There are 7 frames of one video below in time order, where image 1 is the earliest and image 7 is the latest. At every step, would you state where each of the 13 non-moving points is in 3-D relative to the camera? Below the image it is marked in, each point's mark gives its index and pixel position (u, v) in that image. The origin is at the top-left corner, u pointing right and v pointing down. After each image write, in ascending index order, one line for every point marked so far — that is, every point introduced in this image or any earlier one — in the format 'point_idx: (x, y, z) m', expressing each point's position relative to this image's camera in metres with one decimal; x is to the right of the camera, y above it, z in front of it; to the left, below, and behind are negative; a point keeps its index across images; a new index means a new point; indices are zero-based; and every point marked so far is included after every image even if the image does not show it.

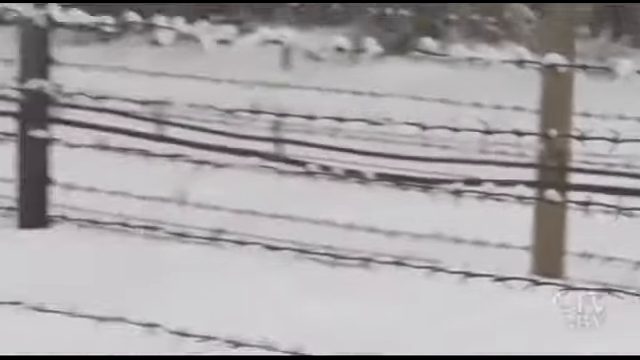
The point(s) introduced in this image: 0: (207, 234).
0: (-0.3, -0.1, +3.2) m
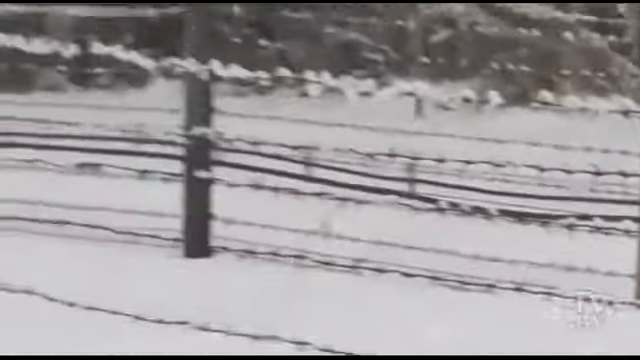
0: (+0.1, -0.2, +3.7) m
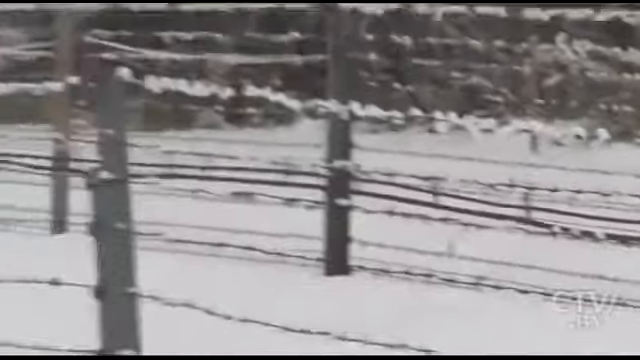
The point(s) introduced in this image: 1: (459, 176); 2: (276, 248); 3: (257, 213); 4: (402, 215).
0: (+0.4, -0.3, +4.2) m
1: (+0.4, 0.0, +4.5) m
2: (-0.1, -0.2, +4.6) m
3: (-0.2, -0.1, +4.9) m
4: (+0.2, -0.1, +4.4) m
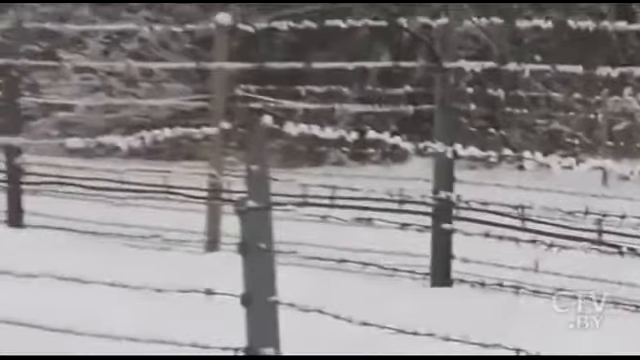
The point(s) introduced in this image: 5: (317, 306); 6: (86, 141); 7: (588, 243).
0: (+0.8, -0.4, +5.1) m
1: (+0.8, -0.1, +5.4) m
2: (+0.3, -0.3, +5.5) m
3: (+0.2, -0.2, +5.8) m
4: (+0.6, -0.2, +5.3) m
5: (0.0, -0.4, +4.9) m
6: (-0.9, +0.1, +5.6) m
7: (+0.9, -0.2, +5.2) m
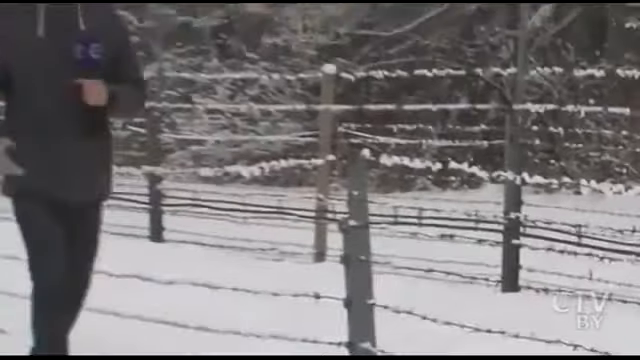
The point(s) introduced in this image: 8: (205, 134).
0: (+1.2, -0.5, +6.1) m
1: (+1.2, -0.2, +6.5) m
2: (+0.7, -0.4, +6.6) m
3: (+0.6, -0.3, +6.9) m
4: (+1.0, -0.3, +6.3) m
5: (+0.3, -0.5, +6.0) m
6: (-0.5, 0.0, +6.7) m
7: (+1.3, -0.3, +6.2) m
8: (-0.5, +0.2, +6.8) m
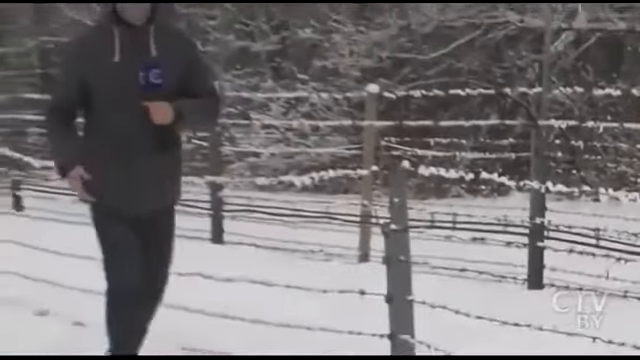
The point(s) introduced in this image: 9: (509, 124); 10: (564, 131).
0: (+1.4, -0.5, +6.8) m
1: (+1.4, -0.2, +7.2) m
2: (+0.9, -0.5, +7.3) m
3: (+0.8, -0.4, +7.6) m
4: (+1.2, -0.3, +7.0) m
5: (+0.5, -0.5, +6.7) m
6: (-0.2, 0.0, +7.5) m
7: (+1.5, -0.4, +6.9) m
8: (-0.3, +0.2, +7.6) m
9: (+0.9, +0.3, +7.0) m
10: (+1.2, +0.2, +7.1) m
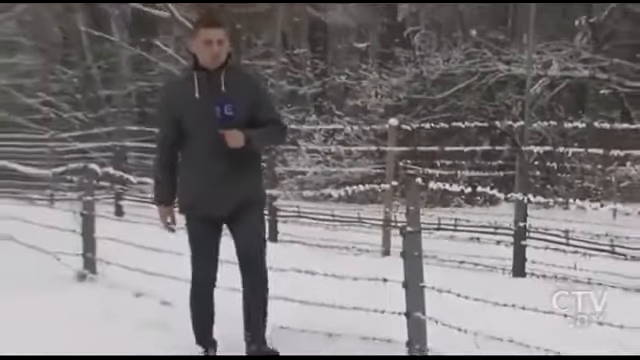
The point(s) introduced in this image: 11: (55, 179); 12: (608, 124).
0: (+1.6, -0.6, +8.9) m
1: (+1.6, -0.3, +9.2) m
2: (+1.1, -0.5, +9.3) m
3: (+1.0, -0.4, +9.6) m
4: (+1.4, -0.4, +9.1) m
5: (+0.7, -0.6, +8.8) m
6: (0.0, -0.1, +9.5) m
7: (+1.7, -0.4, +9.0) m
8: (-0.1, +0.1, +9.7) m
9: (+1.1, +0.2, +9.1) m
10: (+1.4, +0.2, +9.2) m
11: (-1.6, 0.0, +9.2) m
12: (+1.8, +0.3, +9.0) m
